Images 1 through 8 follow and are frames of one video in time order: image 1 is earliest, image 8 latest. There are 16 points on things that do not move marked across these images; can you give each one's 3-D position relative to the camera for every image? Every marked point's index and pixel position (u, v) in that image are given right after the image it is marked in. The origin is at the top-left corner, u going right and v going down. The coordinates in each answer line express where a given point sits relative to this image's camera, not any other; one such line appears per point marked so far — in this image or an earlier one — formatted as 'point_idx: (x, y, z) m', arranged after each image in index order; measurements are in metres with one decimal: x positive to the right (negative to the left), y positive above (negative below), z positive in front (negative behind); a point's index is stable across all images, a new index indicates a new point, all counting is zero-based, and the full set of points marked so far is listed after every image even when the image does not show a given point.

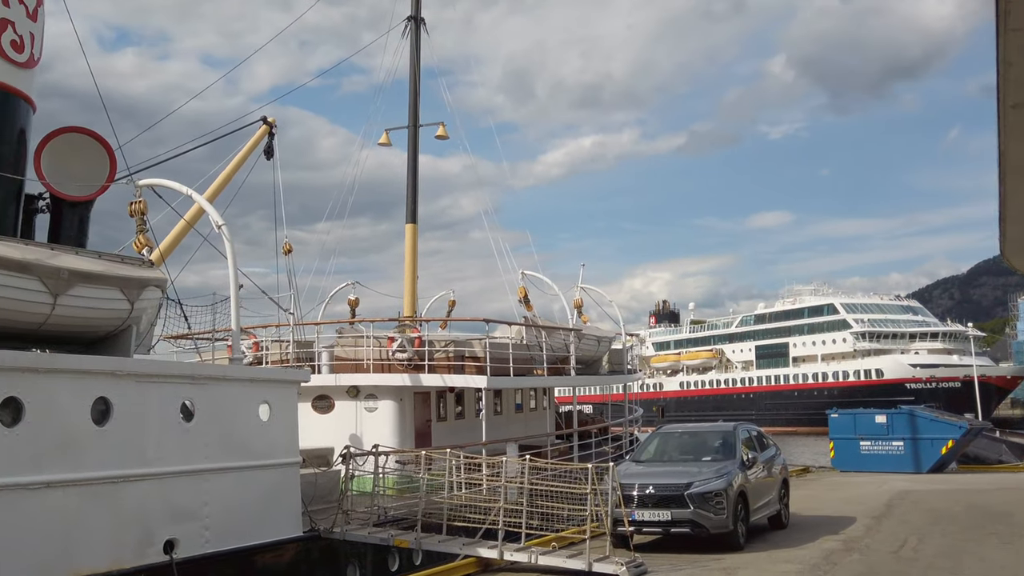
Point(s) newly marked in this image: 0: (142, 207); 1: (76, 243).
0: (-3.5, +0.8, +9.3) m
1: (-4.2, +0.4, +9.7) m
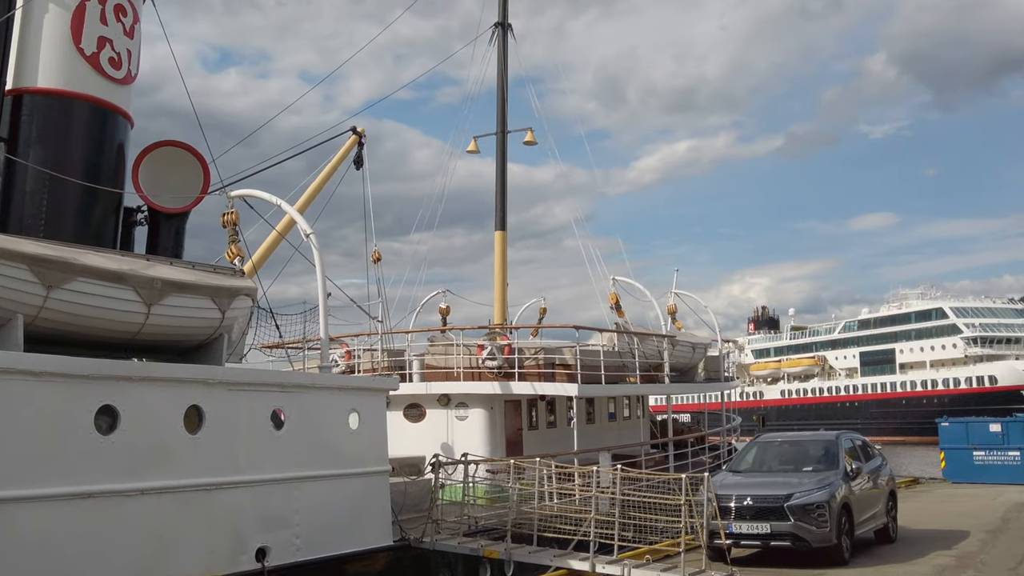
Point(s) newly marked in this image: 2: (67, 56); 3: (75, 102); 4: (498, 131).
0: (-2.6, +0.7, +9.4) m
1: (-3.4, +0.3, +9.9) m
2: (-4.1, +2.1, +9.1) m
3: (-4.0, +1.7, +9.1) m
4: (-0.2, +2.8, +17.8) m
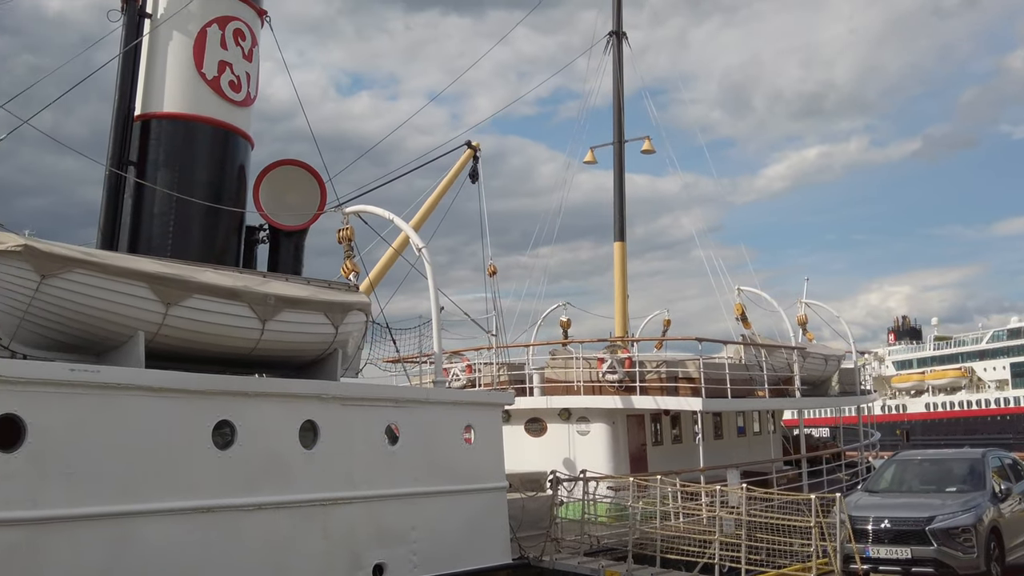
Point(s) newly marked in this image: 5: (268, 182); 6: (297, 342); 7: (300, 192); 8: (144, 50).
0: (-1.6, +0.5, +9.5) m
1: (-2.2, +0.2, +10.0) m
2: (-3.0, +2.0, +9.4) m
3: (-2.9, +1.5, +9.4) m
4: (+1.9, +2.6, +17.6) m
5: (-2.4, +1.0, +9.6) m
6: (-1.6, -0.4, +7.4) m
7: (-2.2, +1.0, +10.0) m
8: (-3.6, +2.3, +9.6) m
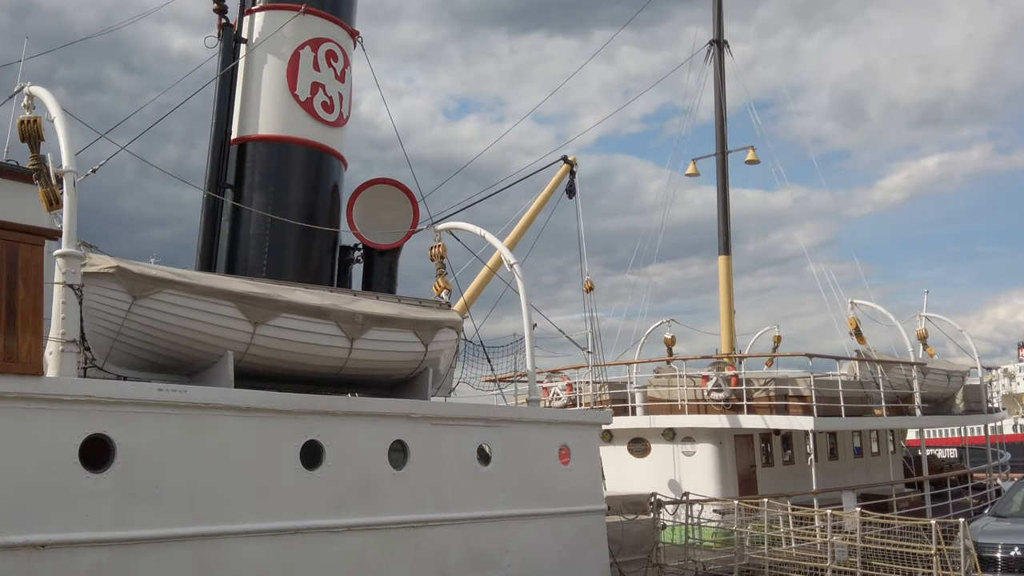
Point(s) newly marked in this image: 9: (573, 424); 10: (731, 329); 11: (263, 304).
0: (-0.7, +0.4, +9.4) m
1: (-1.3, 0.0, +10.0) m
2: (-2.2, +1.8, +9.5) m
3: (-2.1, +1.3, +9.5) m
4: (+3.6, +2.3, +17.1) m
5: (-1.5, +0.8, +9.6) m
6: (-0.9, -0.5, +7.3) m
7: (-1.2, +0.8, +10.0) m
8: (-2.7, +2.1, +9.8) m
9: (+0.5, -1.2, +8.5) m
10: (+3.5, -0.7, +16.1) m
11: (-1.6, -0.1, +6.5) m
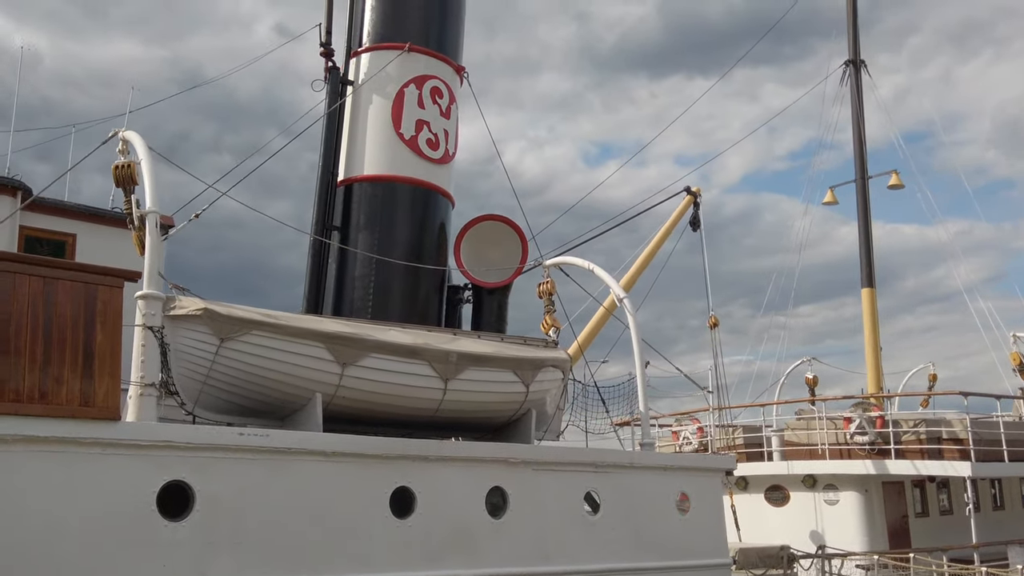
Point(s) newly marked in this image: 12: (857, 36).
0: (+0.3, 0.0, +9.0) m
1: (-0.1, -0.4, +9.7) m
2: (-1.2, +1.4, +9.4) m
3: (-1.1, +1.0, +9.3) m
4: (+5.6, +1.8, +16.1) m
5: (-0.4, +0.5, +9.4) m
6: (-0.2, -0.8, +6.9) m
7: (-0.1, +0.4, +9.7) m
8: (-1.6, +1.7, +9.7) m
9: (+1.4, -1.4, +7.9) m
10: (+5.5, -1.2, +14.9) m
11: (-1.0, -0.4, +6.3) m
12: (+6.2, +4.6, +18.0) m
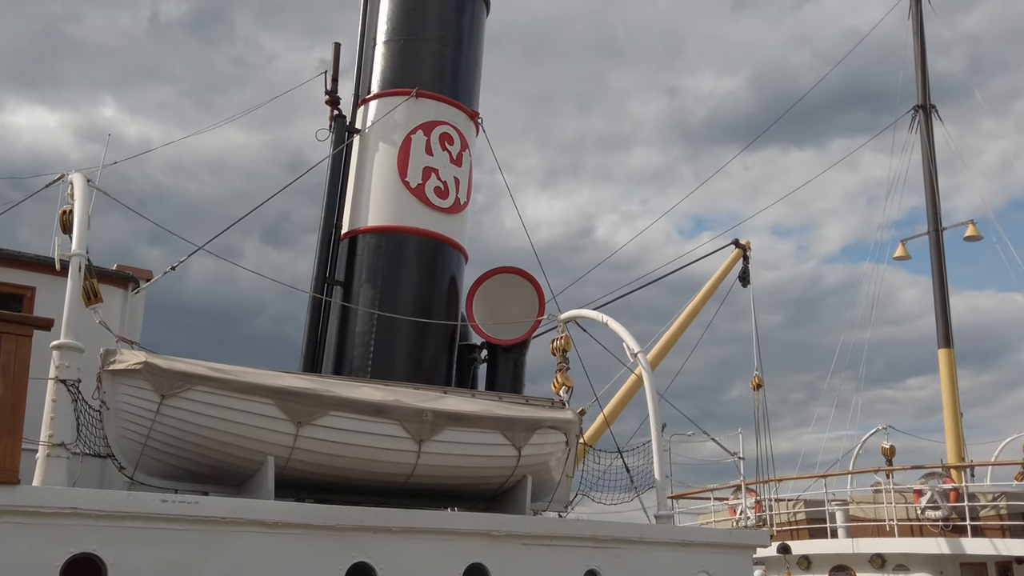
0: (+0.4, -0.5, +8.2) m
1: (0.0, -0.9, +8.9) m
2: (-1.0, +0.9, +8.8) m
3: (-0.9, +0.5, +8.7) m
4: (+6.3, +0.8, +14.9) m
5: (-0.3, 0.0, +8.7) m
6: (-0.3, -1.1, +6.2) m
7: (0.0, -0.1, +9.0) m
8: (-1.5, +1.1, +9.2) m
9: (+1.4, -1.8, +6.9) m
10: (+6.1, -2.0, +13.6) m
11: (-1.1, -0.6, +5.6) m
12: (+7.1, +3.5, +17.0) m
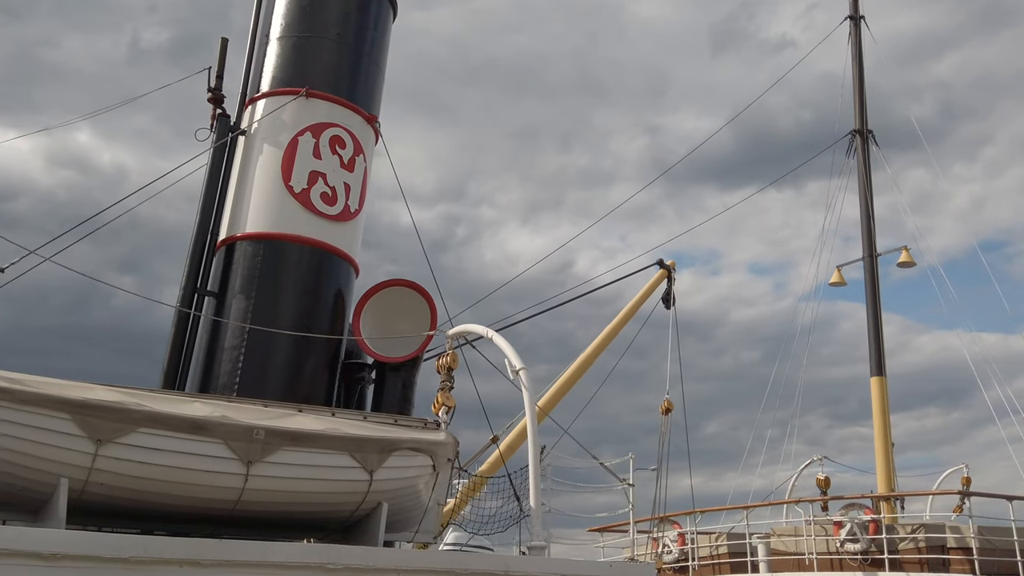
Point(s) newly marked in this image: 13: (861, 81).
0: (-0.5, -0.5, +7.6) m
1: (-0.9, -1.0, +8.3) m
2: (-1.9, +0.8, +8.2) m
3: (-1.9, +0.4, +8.1) m
4: (+5.2, +0.5, +14.6) m
5: (-1.2, -0.1, +8.1) m
6: (-1.1, -1.1, +5.5) m
7: (-0.9, -0.2, +8.4) m
8: (-2.4, +1.0, +8.6) m
9: (+0.5, -1.9, +6.3) m
10: (+5.0, -2.3, +13.2) m
11: (-2.0, -0.6, +5.0) m
12: (+5.9, +3.1, +16.8) m
13: (+6.1, +3.6, +17.5) m
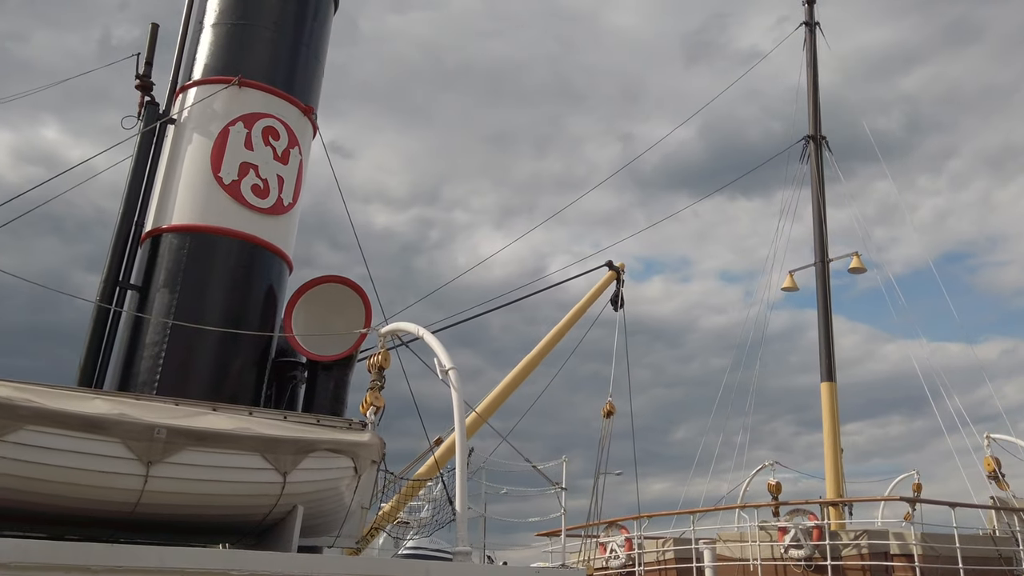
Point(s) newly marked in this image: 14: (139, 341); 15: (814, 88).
0: (-1.0, -0.5, +7.3) m
1: (-1.4, -1.0, +8.0) m
2: (-2.4, +0.8, +7.9) m
3: (-2.4, +0.4, +7.8) m
4: (+4.4, +0.4, +14.5) m
5: (-1.7, -0.1, +7.8) m
6: (-1.5, -1.1, +5.2) m
7: (-1.4, -0.2, +8.1) m
8: (-2.9, +1.1, +8.3) m
9: (+0.1, -1.8, +6.1) m
10: (+4.3, -2.4, +13.1) m
11: (-2.4, -0.6, +4.7) m
12: (+5.1, +3.0, +16.8) m
13: (+5.3, +3.5, +17.5) m
14: (-2.8, -0.4, +7.5) m
15: (+5.3, +3.5, +17.4) m
